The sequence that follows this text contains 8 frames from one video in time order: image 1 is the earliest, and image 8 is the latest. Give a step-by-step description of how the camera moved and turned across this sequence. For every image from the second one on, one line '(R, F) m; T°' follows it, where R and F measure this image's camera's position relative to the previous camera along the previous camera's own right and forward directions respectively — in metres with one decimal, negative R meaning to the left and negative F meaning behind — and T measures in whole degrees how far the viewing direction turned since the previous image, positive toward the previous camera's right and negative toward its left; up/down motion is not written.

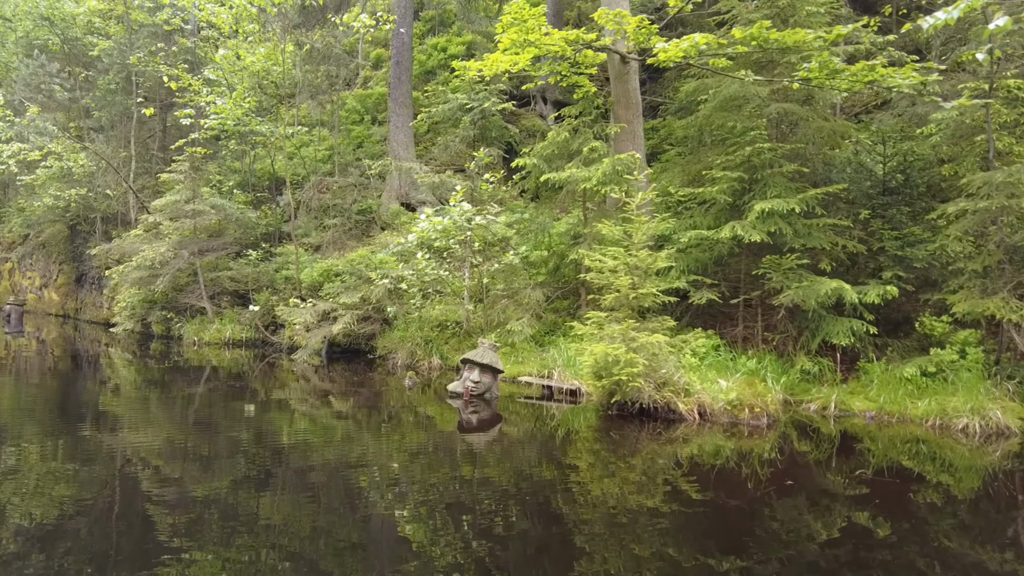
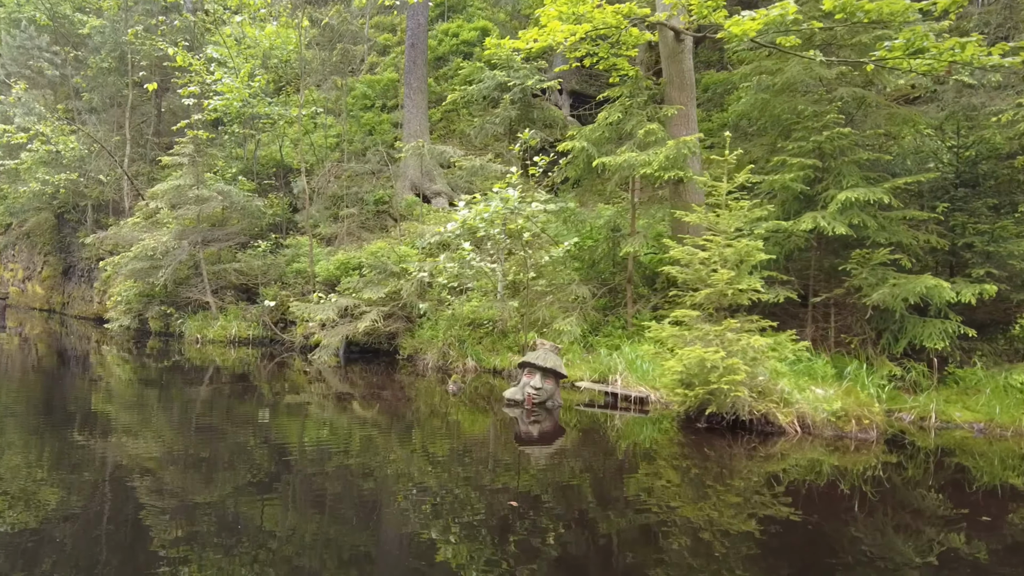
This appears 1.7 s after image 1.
(-0.7, +0.7) m; +1°
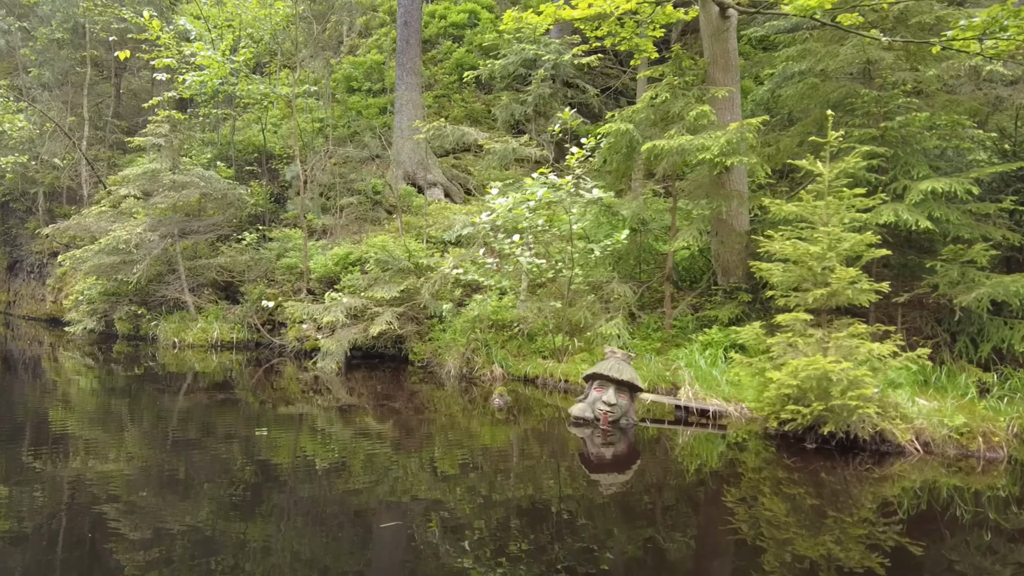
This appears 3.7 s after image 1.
(-0.8, +0.8) m; +4°
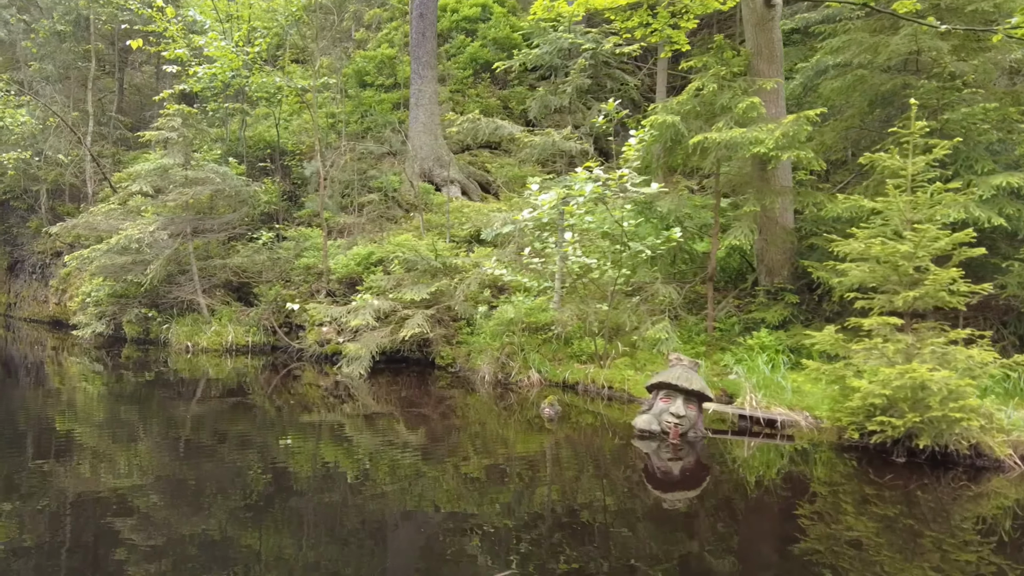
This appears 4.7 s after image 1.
(-0.4, +0.4) m; 0°
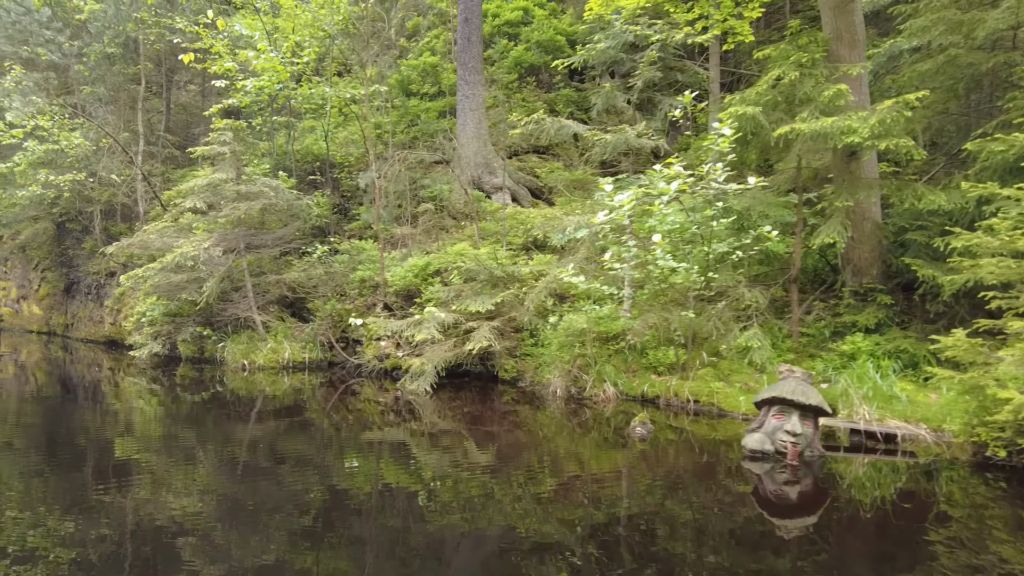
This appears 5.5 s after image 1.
(-0.3, +0.3) m; -3°
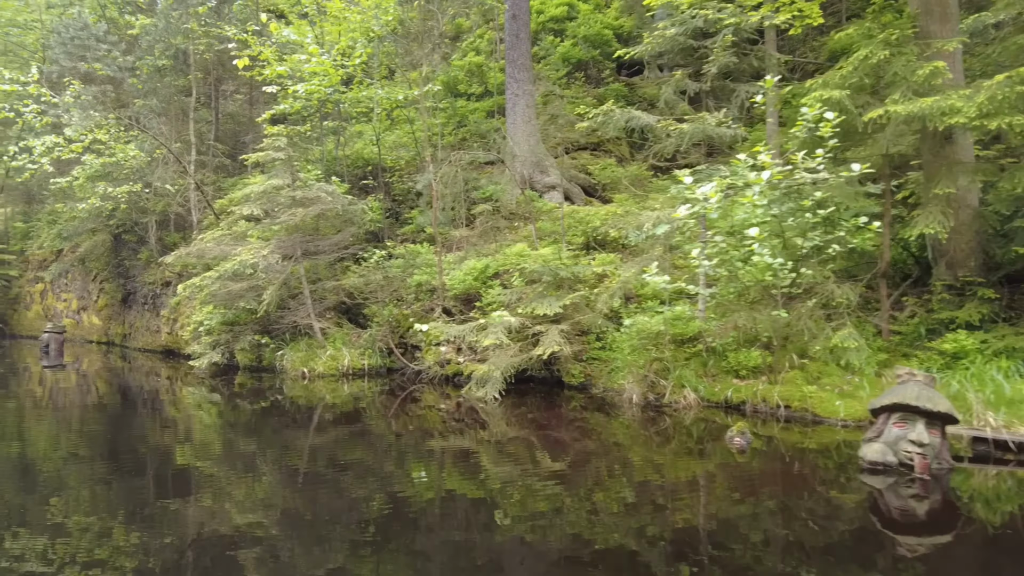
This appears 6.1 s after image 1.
(-0.3, +0.3) m; -3°
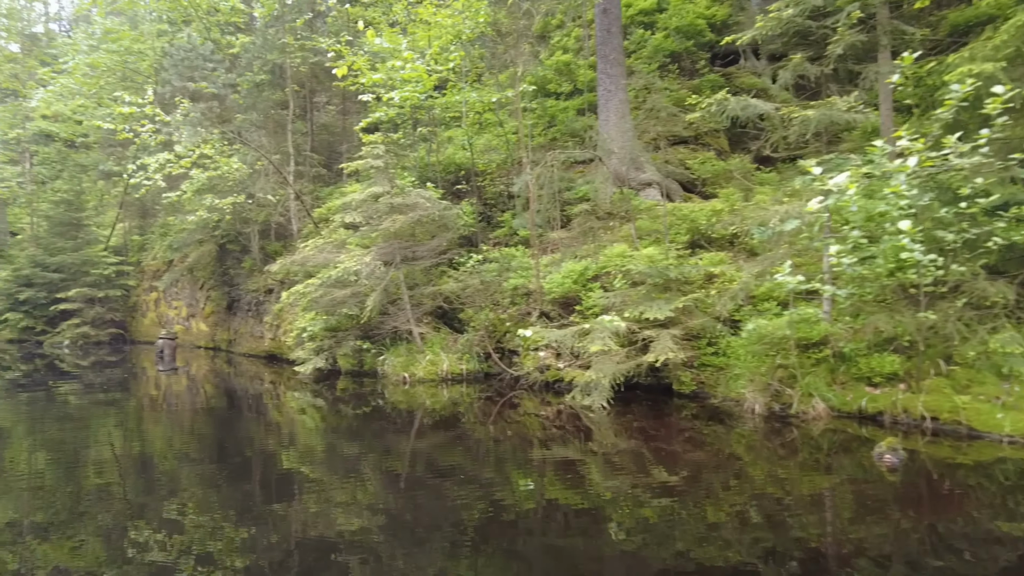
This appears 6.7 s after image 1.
(-0.2, +0.2) m; -7°
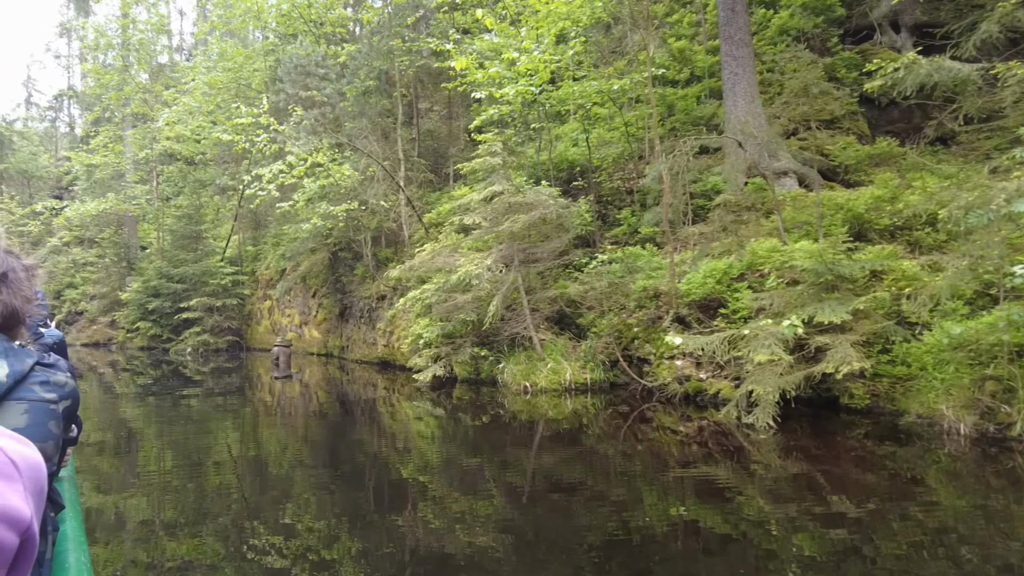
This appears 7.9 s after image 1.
(-0.5, +0.5) m; -8°
